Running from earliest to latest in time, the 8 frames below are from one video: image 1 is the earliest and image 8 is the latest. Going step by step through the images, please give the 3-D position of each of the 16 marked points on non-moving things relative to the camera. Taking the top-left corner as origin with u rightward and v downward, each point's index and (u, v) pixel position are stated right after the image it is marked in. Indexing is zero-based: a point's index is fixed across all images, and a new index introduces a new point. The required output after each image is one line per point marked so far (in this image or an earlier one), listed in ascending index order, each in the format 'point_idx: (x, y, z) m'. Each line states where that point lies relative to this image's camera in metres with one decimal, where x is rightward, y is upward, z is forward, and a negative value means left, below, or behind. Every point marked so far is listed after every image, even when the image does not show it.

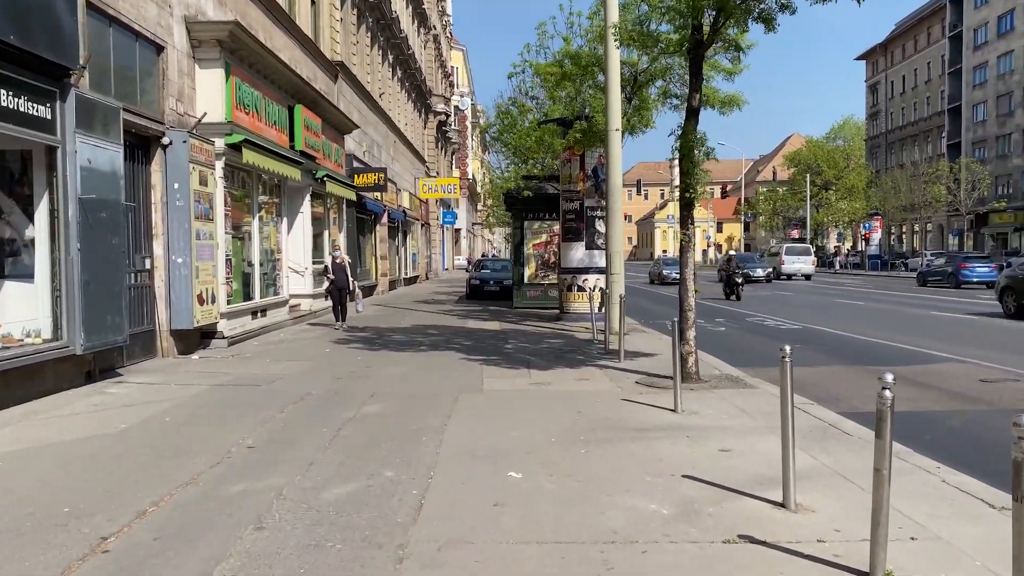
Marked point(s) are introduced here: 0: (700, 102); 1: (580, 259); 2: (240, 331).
0: (+2.2, +2.1, +9.5) m
1: (+1.5, +0.6, +17.8) m
2: (-4.3, -0.7, +13.1) m
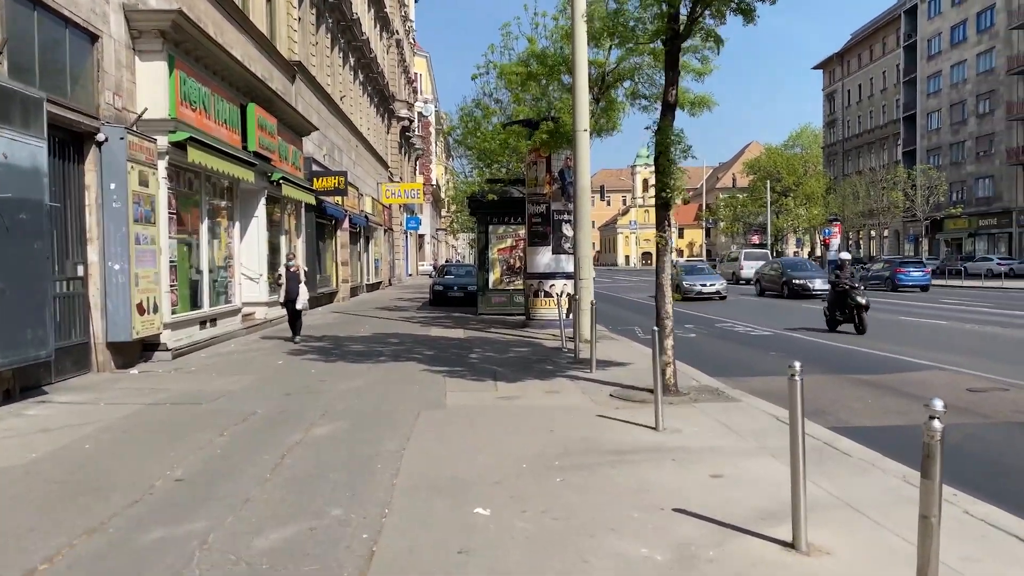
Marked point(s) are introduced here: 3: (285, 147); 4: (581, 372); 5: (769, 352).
0: (+1.8, +2.1, +9.0) m
1: (+0.7, +0.5, +17.2) m
2: (-4.8, -0.8, +12.2) m
3: (-5.1, +3.2, +18.5) m
4: (+0.9, -1.1, +10.9) m
5: (+4.3, -1.1, +13.8) m
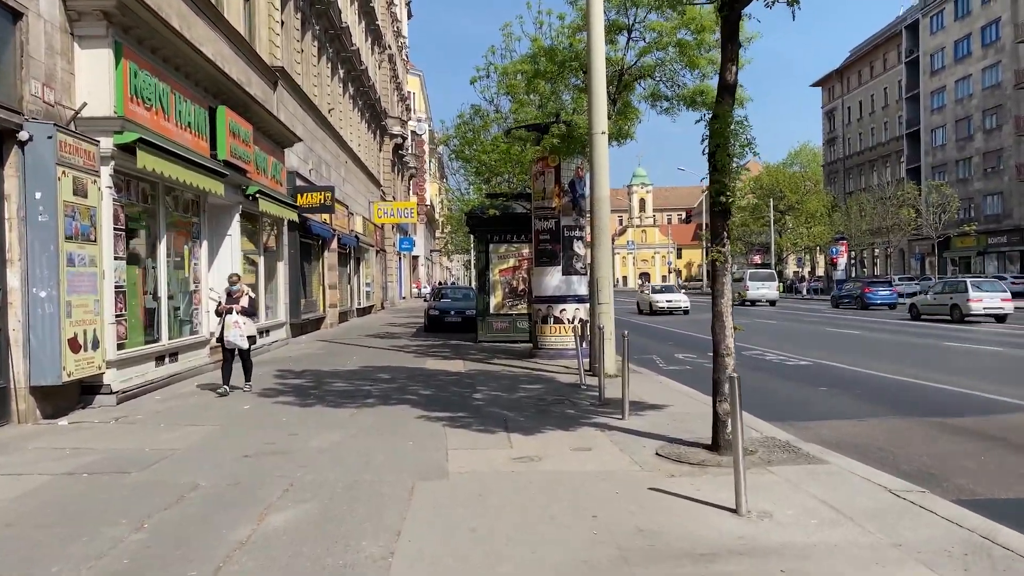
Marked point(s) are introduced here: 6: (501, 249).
0: (+1.9, +1.8, +7.2) m
1: (+0.8, 0.0, +15.4) m
2: (-4.7, -1.2, +10.3) m
3: (-5.0, +2.6, +16.7) m
4: (+1.1, -1.4, +9.1) m
5: (+4.4, -1.4, +11.9) m
6: (-0.3, +0.9, +18.6) m
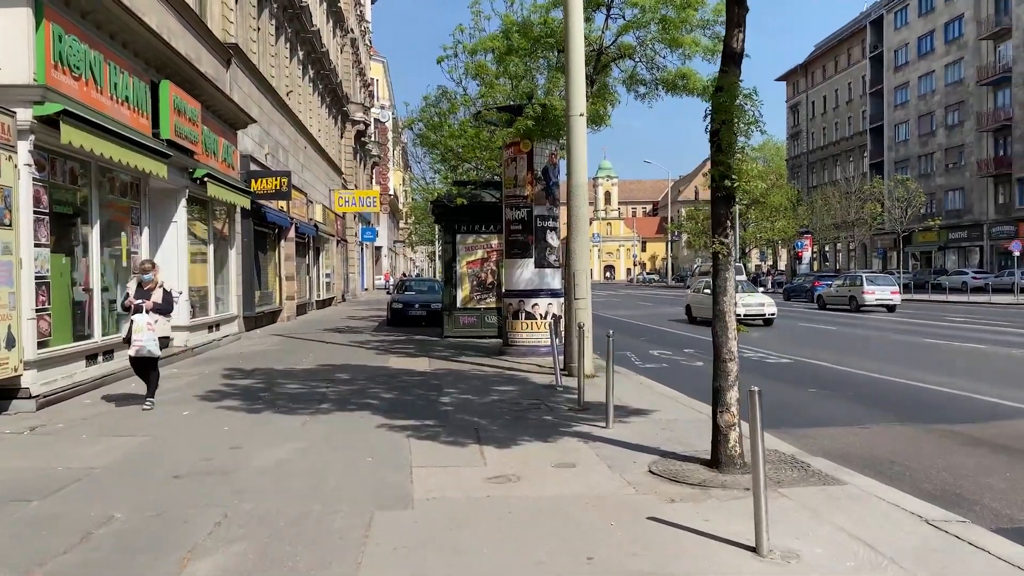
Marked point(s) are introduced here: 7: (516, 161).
0: (+1.8, +1.9, +6.3) m
1: (+0.3, +0.1, +14.5) m
2: (-5.0, -1.1, +9.2) m
3: (-5.6, +2.8, +15.6) m
4: (+0.8, -1.4, +8.2) m
5: (+4.0, -1.4, +11.2) m
6: (-0.9, +1.0, +17.6) m
7: (+0.1, +2.2, +14.4) m
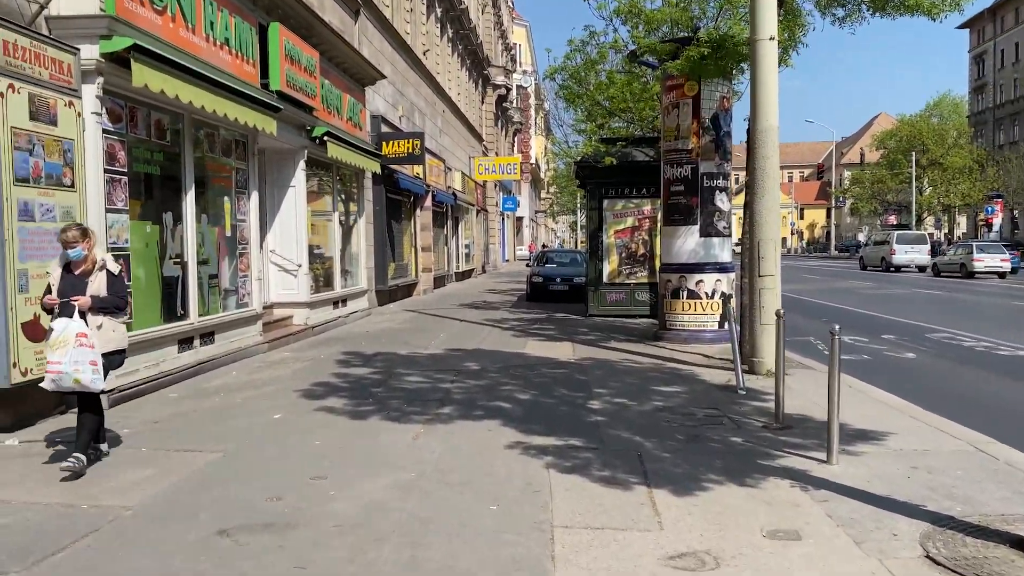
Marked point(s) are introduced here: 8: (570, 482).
0: (+2.7, +2.0, +3.8) m
1: (+2.6, +0.5, +12.1) m
2: (-3.5, -0.9, +7.8) m
3: (-3.0, +3.3, +14.1) m
4: (+2.1, -1.2, +5.9) m
5: (+5.7, -1.1, +8.3) m
6: (+2.0, +1.5, +15.4) m
7: (+2.4, +2.6, +12.0) m
8: (+0.4, -1.2, +5.2) m
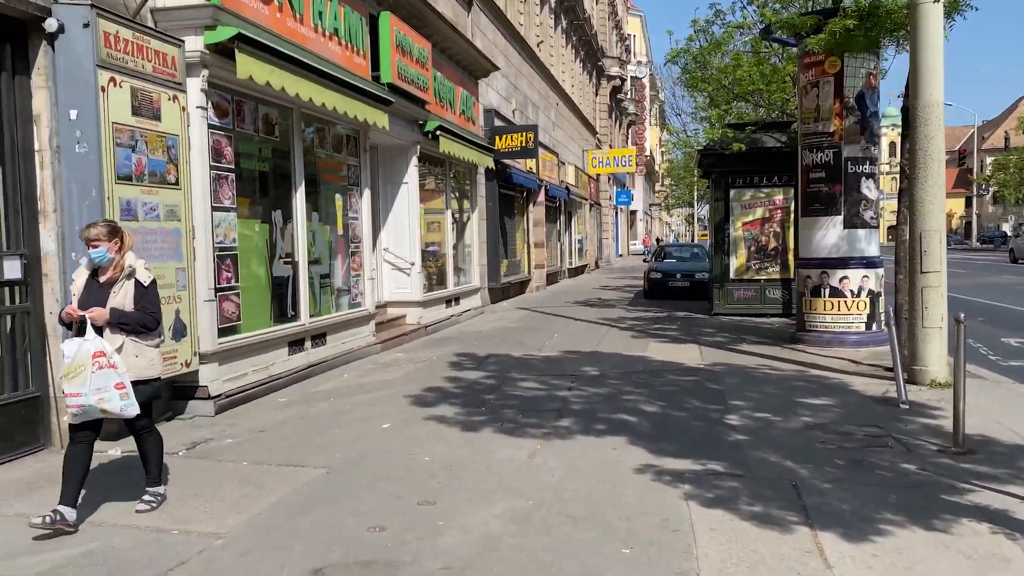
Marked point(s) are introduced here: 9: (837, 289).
0: (+3.2, +1.9, +2.7) m
1: (+4.2, +0.6, +11.0) m
2: (-2.4, -0.9, +7.5) m
3: (-1.1, +3.3, +13.6) m
4: (+2.9, -1.2, +4.9) m
5: (+6.8, -1.1, +6.8) m
6: (+4.0, +1.6, +14.3) m
7: (+4.0, +2.6, +10.9) m
8: (+1.1, -1.2, +4.5) m
9: (+4.3, 0.0, +10.9) m
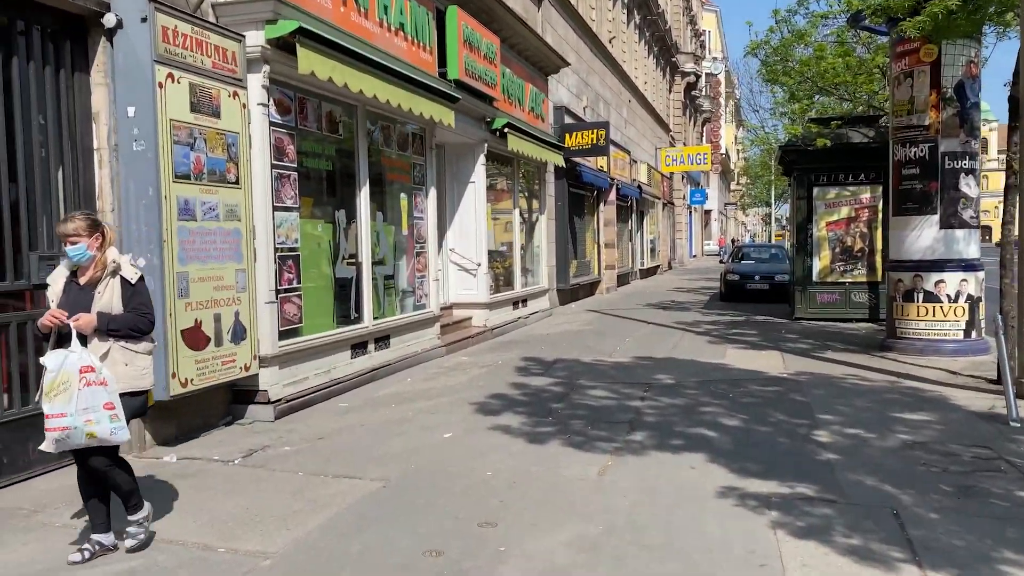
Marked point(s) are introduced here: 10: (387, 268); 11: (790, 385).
0: (+3.4, +1.9, +2.0) m
1: (+5.1, +0.5, +10.2) m
2: (-1.8, -0.9, +7.3) m
3: (+0.1, +3.3, +13.3) m
4: (+3.2, -1.2, +4.3) m
5: (+7.3, -1.1, +5.8) m
6: (+5.2, +1.5, +13.5) m
7: (+4.9, +2.6, +10.1) m
8: (+1.4, -1.3, +4.0) m
9: (+5.2, -0.1, +10.2) m
10: (-1.4, +0.2, +9.3) m
11: (+2.7, -0.9, +8.1) m
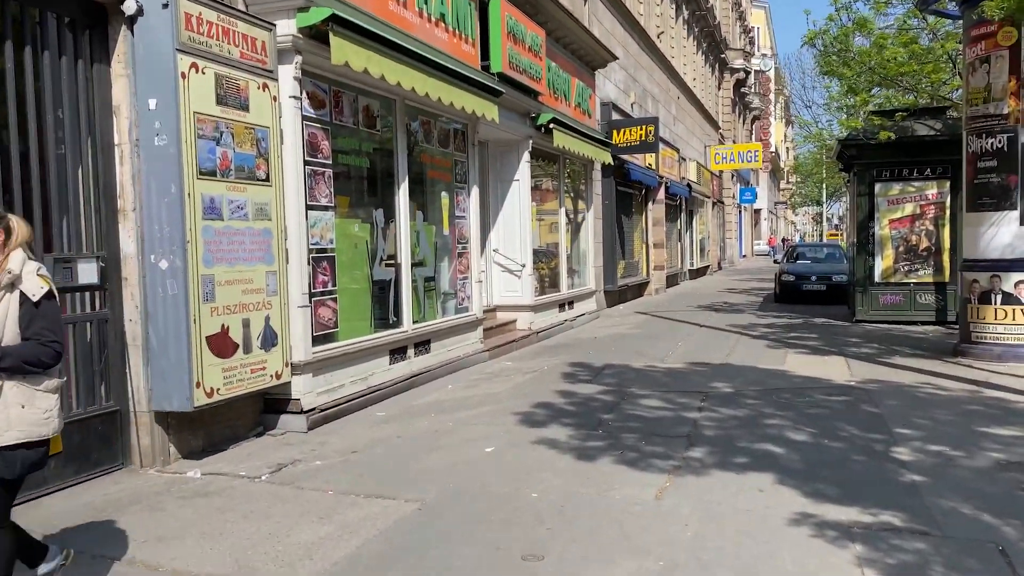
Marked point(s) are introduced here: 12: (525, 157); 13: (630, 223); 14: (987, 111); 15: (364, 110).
0: (+3.5, +1.9, +1.4) m
1: (+5.7, +0.5, +9.4) m
2: (-1.4, -0.9, +7.0) m
3: (+0.8, +3.2, +12.8) m
4: (+3.4, -1.2, +3.6) m
5: (+7.6, -1.2, +5.0) m
6: (+5.9, +1.5, +12.7) m
7: (+5.4, +2.6, +9.4) m
8: (+1.6, -1.3, +3.4) m
9: (+5.7, -0.1, +9.4) m
10: (-0.9, +0.2, +8.9) m
11: (+3.1, -0.9, +7.5) m
12: (+0.2, +1.8, +11.6) m
13: (+2.8, +1.5, +19.4) m
14: (+5.4, +2.0, +9.4) m
15: (-1.3, +1.6, +7.6) m
